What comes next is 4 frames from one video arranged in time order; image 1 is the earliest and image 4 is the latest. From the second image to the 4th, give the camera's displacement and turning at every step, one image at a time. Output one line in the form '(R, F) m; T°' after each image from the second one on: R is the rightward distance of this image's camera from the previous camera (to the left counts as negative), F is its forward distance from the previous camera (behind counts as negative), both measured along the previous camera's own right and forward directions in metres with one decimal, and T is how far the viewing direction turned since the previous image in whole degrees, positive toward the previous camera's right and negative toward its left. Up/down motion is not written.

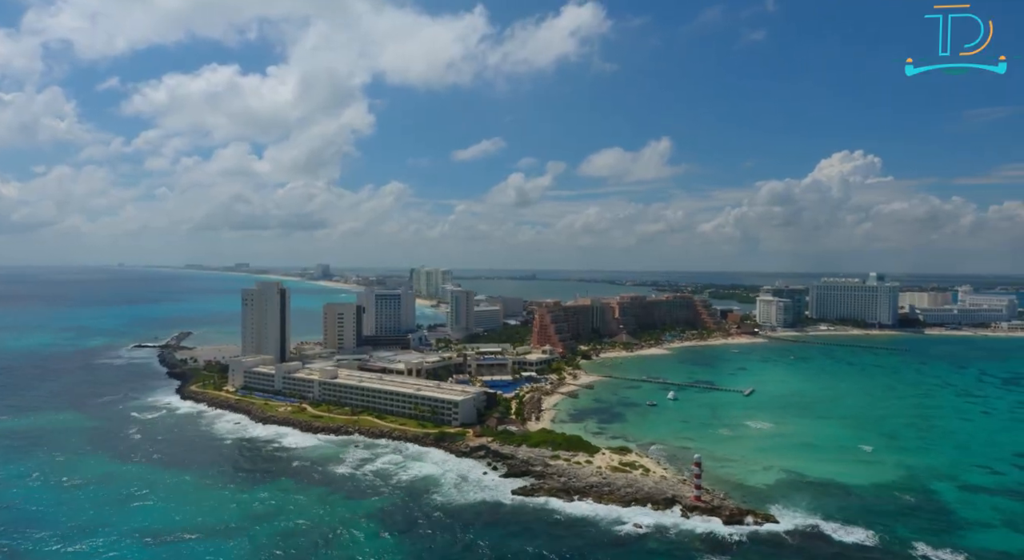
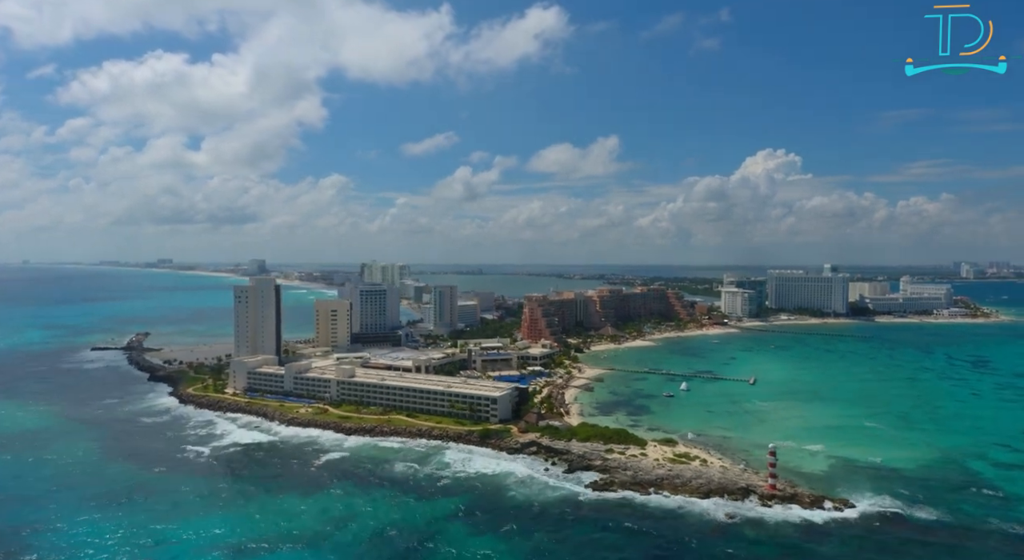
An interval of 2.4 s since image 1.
(-4.0, +0.6) m; +6°
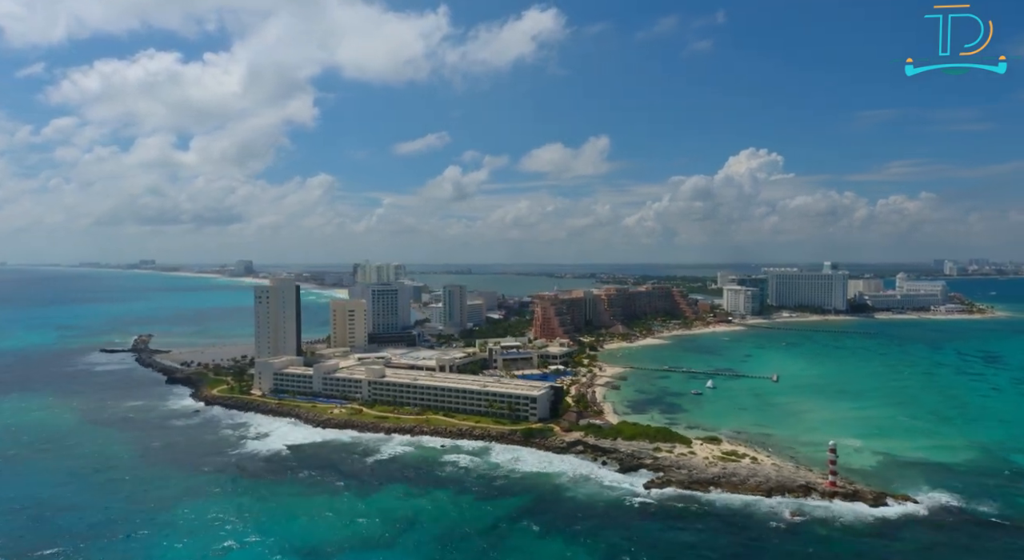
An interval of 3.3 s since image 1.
(-2.1, +0.2) m; +1°
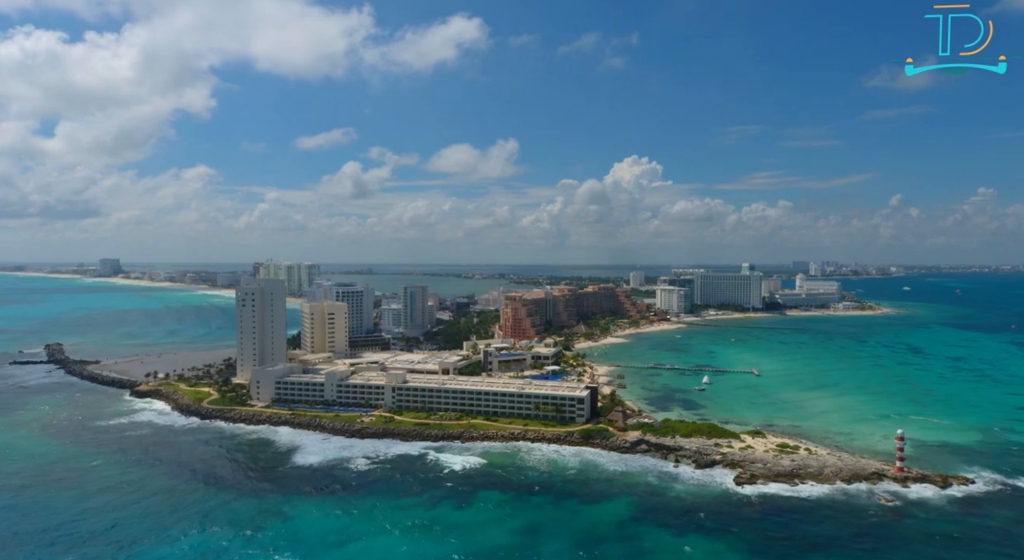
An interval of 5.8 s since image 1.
(-6.0, +1.1) m; +10°
